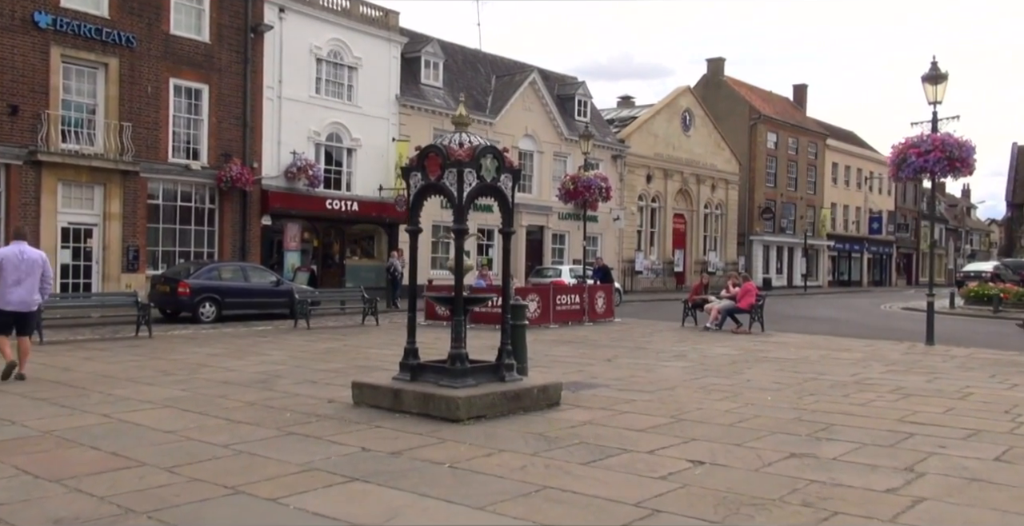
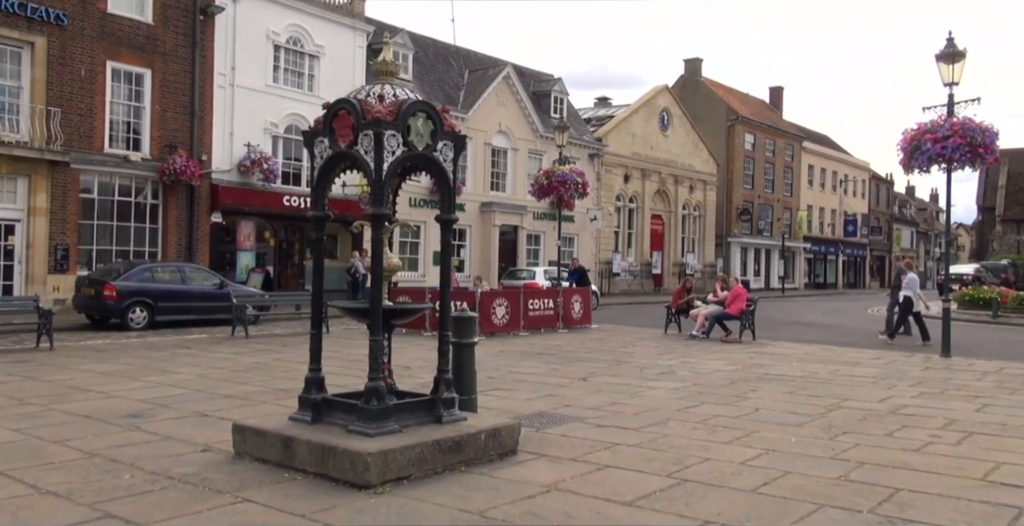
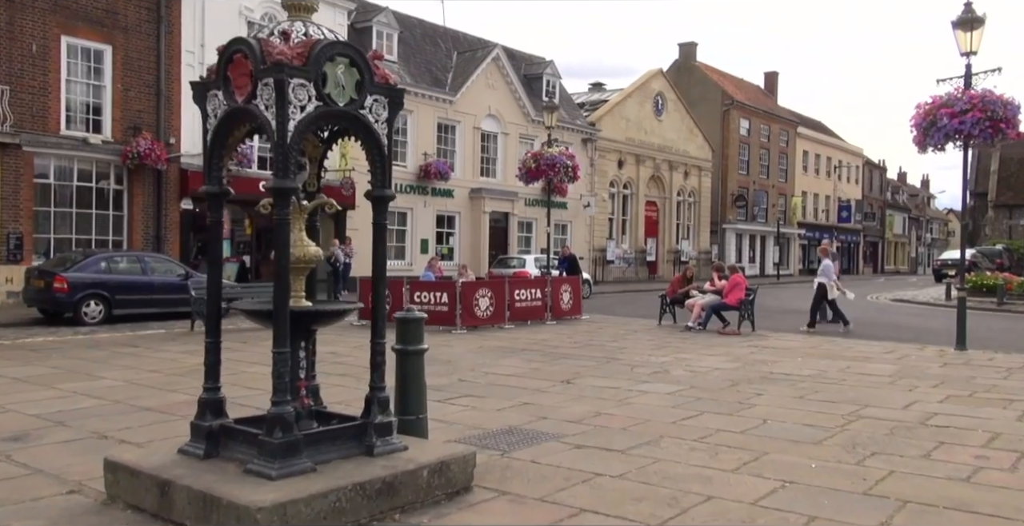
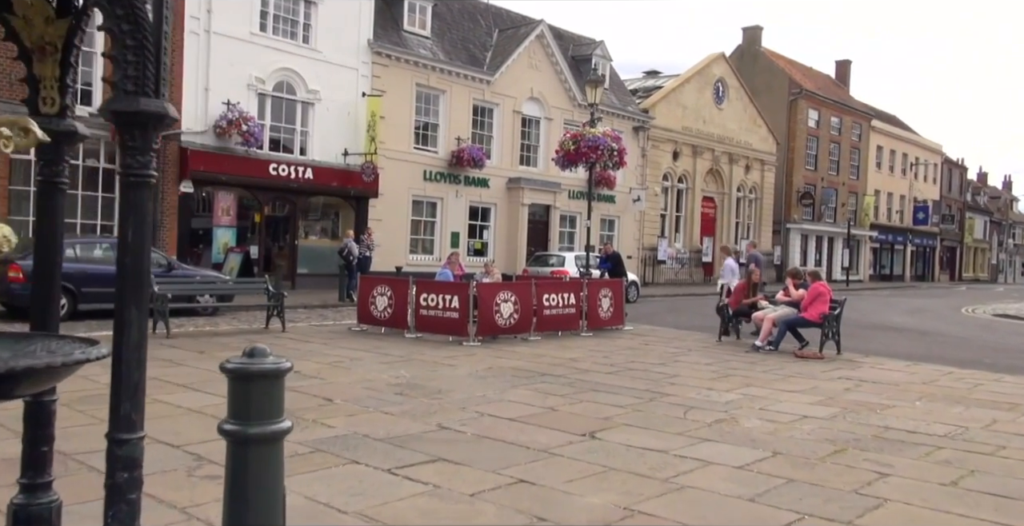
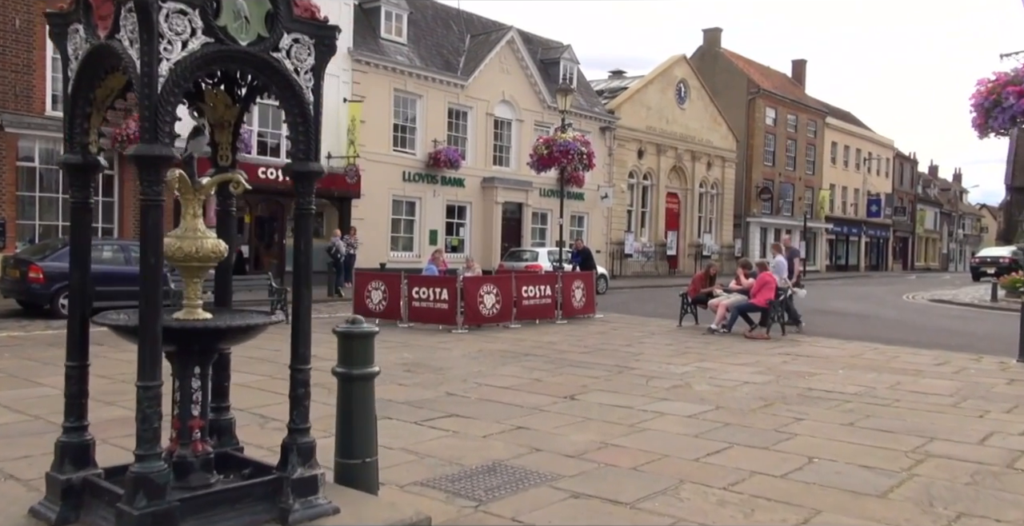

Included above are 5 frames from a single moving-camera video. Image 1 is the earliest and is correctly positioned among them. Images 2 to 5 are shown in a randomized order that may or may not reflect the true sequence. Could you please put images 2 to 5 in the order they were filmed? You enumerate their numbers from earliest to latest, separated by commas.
2, 3, 5, 4
